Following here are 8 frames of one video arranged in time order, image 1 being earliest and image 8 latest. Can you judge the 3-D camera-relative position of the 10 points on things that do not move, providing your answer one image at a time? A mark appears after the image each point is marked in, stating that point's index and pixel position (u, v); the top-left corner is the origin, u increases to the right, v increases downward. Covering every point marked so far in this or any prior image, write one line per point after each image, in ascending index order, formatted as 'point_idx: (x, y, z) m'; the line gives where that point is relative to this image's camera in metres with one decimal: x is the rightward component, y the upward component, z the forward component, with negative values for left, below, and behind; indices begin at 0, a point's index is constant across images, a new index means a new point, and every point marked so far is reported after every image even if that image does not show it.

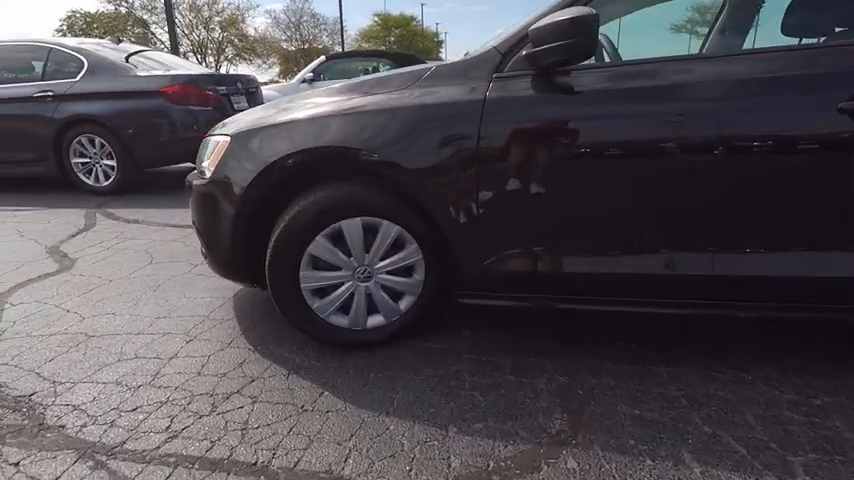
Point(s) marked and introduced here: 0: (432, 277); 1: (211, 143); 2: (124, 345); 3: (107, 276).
0: (0.0, -0.3, +3.1) m
1: (-1.4, +0.7, +3.2) m
2: (-2.1, -0.7, +3.3) m
3: (-3.1, -0.3, +4.6) m
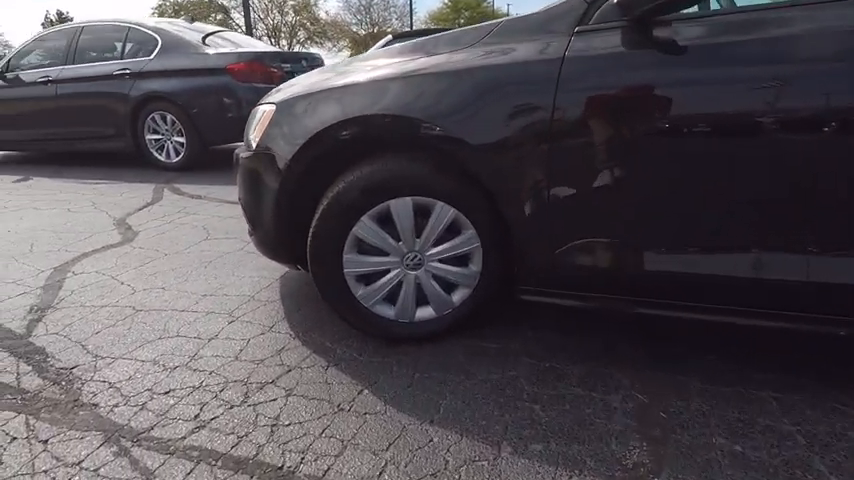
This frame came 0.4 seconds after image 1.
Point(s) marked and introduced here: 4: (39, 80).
0: (+0.4, -0.2, +2.7) m
1: (-1.0, +0.8, +3.0) m
2: (-1.8, -0.6, +3.2) m
3: (-2.5, -0.1, +4.6) m
4: (-7.1, +2.9, +8.6) m
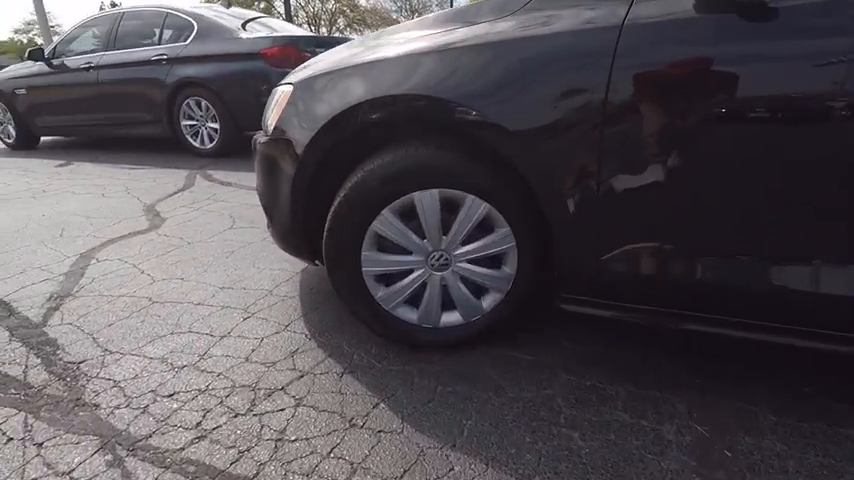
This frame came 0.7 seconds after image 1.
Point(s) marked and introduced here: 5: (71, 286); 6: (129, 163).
0: (+0.5, -0.2, +2.4) m
1: (-0.9, +0.9, +2.7) m
2: (-1.6, -0.5, +3.1) m
3: (-2.3, 0.0, +4.5) m
4: (-6.4, +3.2, +8.8) m
5: (-2.7, -0.3, +3.6) m
6: (-5.1, +1.3, +8.0) m
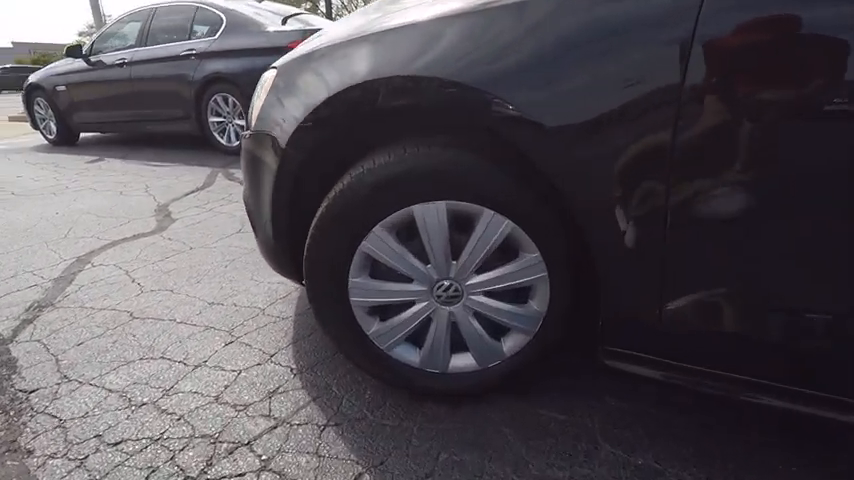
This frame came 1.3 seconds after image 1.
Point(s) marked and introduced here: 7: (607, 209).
0: (+0.5, -0.3, +1.9) m
1: (-0.8, +0.8, +2.3) m
2: (-1.5, -0.6, +2.7) m
3: (-2.1, 0.0, +4.1) m
4: (-5.8, +3.3, +8.8) m
5: (-2.6, -0.4, +3.3) m
6: (-4.5, +1.3, +7.9) m
7: (+0.6, +0.1, +1.7) m
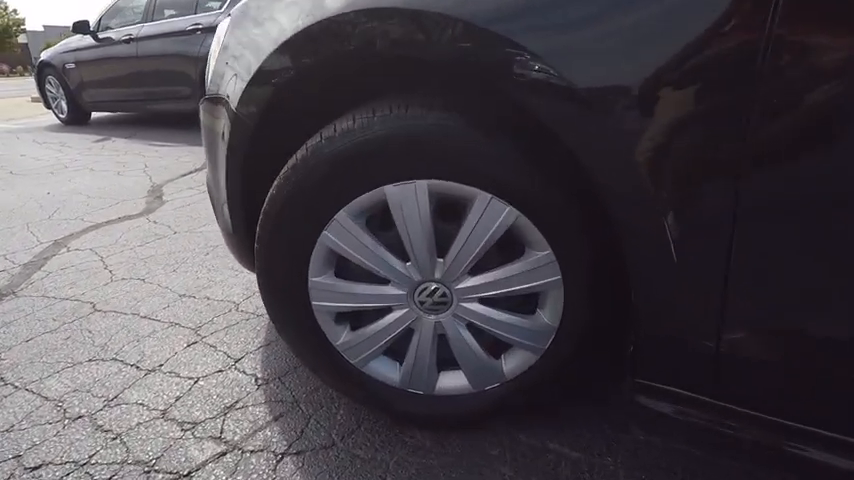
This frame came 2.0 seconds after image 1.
0: (+0.5, -0.3, +1.4) m
1: (-0.8, +0.9, +1.9) m
2: (-1.6, -0.5, +2.4) m
3: (-2.0, +0.1, +3.8) m
4: (-5.5, +3.6, +8.5) m
5: (-2.6, -0.3, +3.0) m
6: (-4.3, +1.6, +7.6) m
7: (+0.6, +0.1, +1.2) m
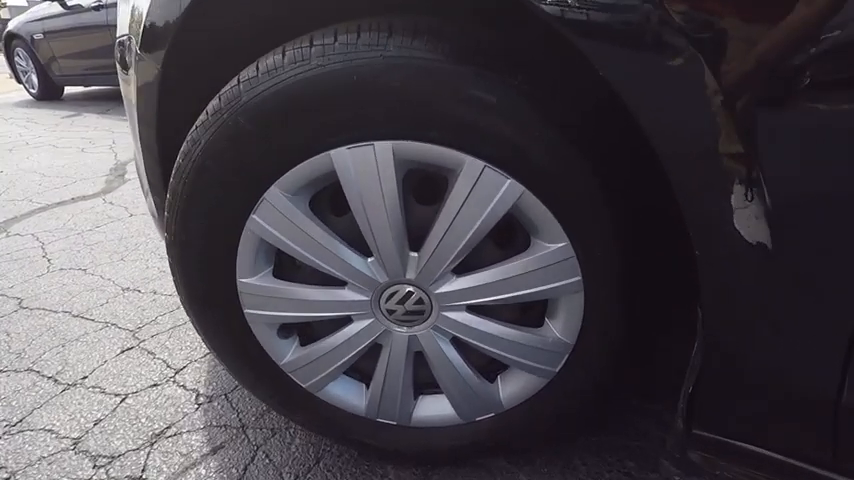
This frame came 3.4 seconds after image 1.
0: (+0.4, -0.2, +1.1) m
1: (-0.9, +0.9, +1.5) m
2: (-1.6, -0.4, +2.0) m
3: (-2.1, +0.2, +3.4) m
4: (-5.6, +3.9, +7.9) m
5: (-2.7, -0.2, +2.6) m
6: (-4.4, +1.9, +7.1) m
7: (+0.5, +0.2, +0.9) m
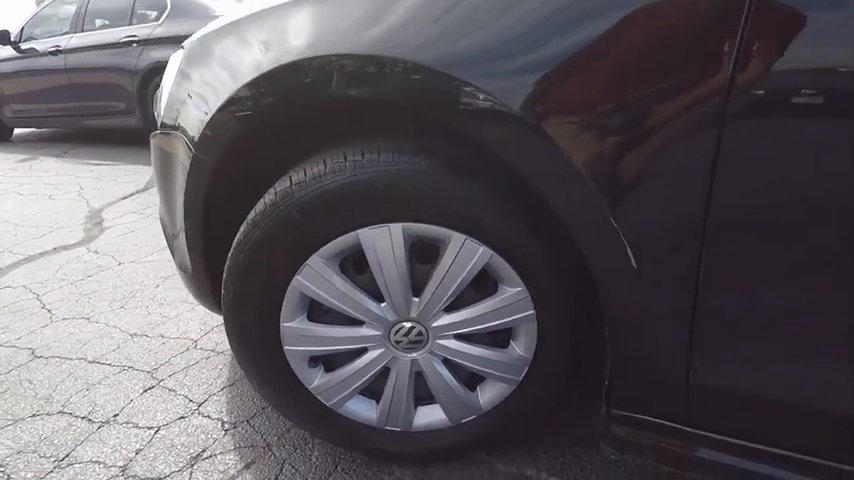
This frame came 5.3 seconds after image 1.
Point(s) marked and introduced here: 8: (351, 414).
0: (+0.4, -0.4, +1.5) m
1: (-1.0, +0.7, +1.8) m
2: (-1.7, -0.7, +2.2) m
3: (-2.3, -0.1, +3.6) m
4: (-6.4, +3.2, +8.0) m
5: (-2.8, -0.5, +2.7) m
6: (-5.0, +1.2, +7.2) m
7: (+0.5, 0.0, +1.3) m
8: (-0.3, -0.6, +1.6) m
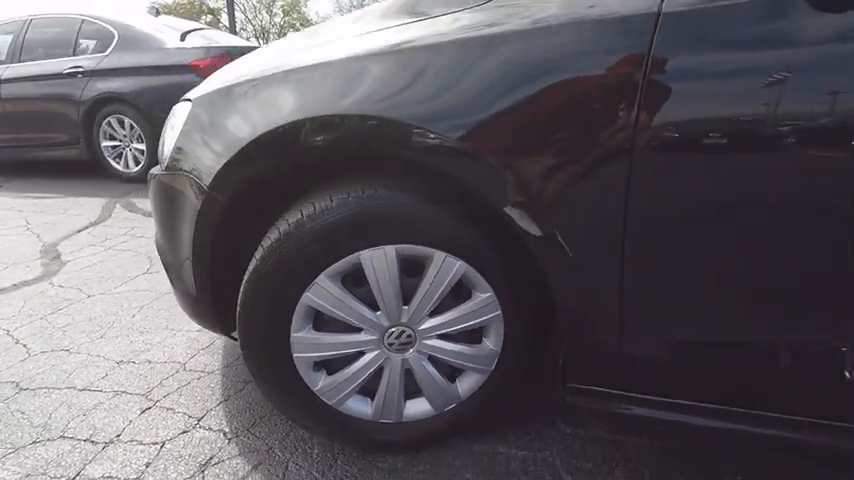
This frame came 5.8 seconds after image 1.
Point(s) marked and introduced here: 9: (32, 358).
0: (+0.3, -0.4, +1.8) m
1: (-1.1, +0.6, +2.1) m
2: (-1.8, -0.8, +2.3) m
3: (-2.6, -0.4, +3.6) m
4: (-7.2, +2.6, +7.6) m
5: (-3.0, -0.7, +2.7) m
6: (-5.7, +0.7, +6.9) m
7: (+0.5, 0.0, +1.7) m
8: (-0.3, -0.7, +1.8) m
9: (-2.3, -0.7, +2.7) m
